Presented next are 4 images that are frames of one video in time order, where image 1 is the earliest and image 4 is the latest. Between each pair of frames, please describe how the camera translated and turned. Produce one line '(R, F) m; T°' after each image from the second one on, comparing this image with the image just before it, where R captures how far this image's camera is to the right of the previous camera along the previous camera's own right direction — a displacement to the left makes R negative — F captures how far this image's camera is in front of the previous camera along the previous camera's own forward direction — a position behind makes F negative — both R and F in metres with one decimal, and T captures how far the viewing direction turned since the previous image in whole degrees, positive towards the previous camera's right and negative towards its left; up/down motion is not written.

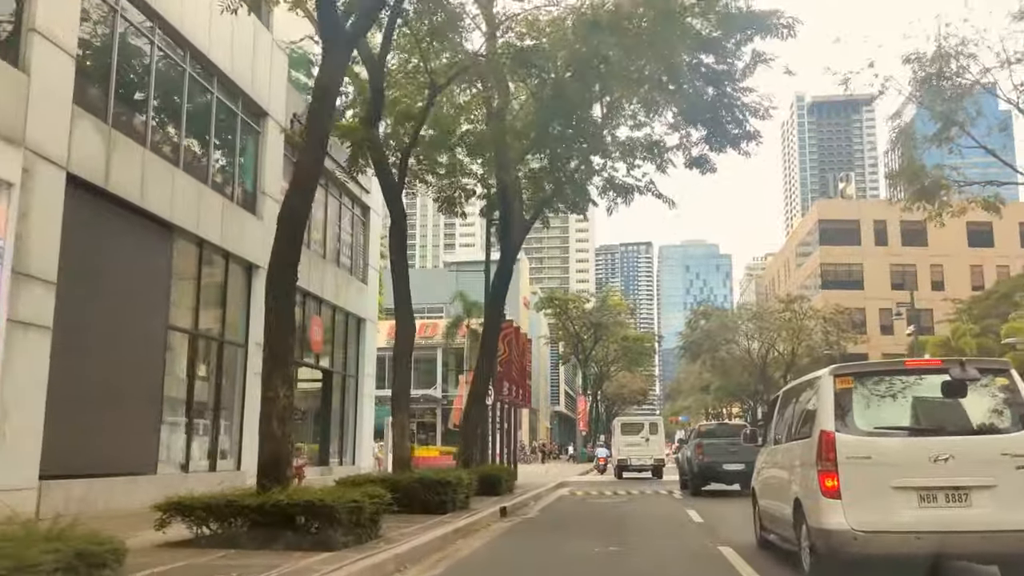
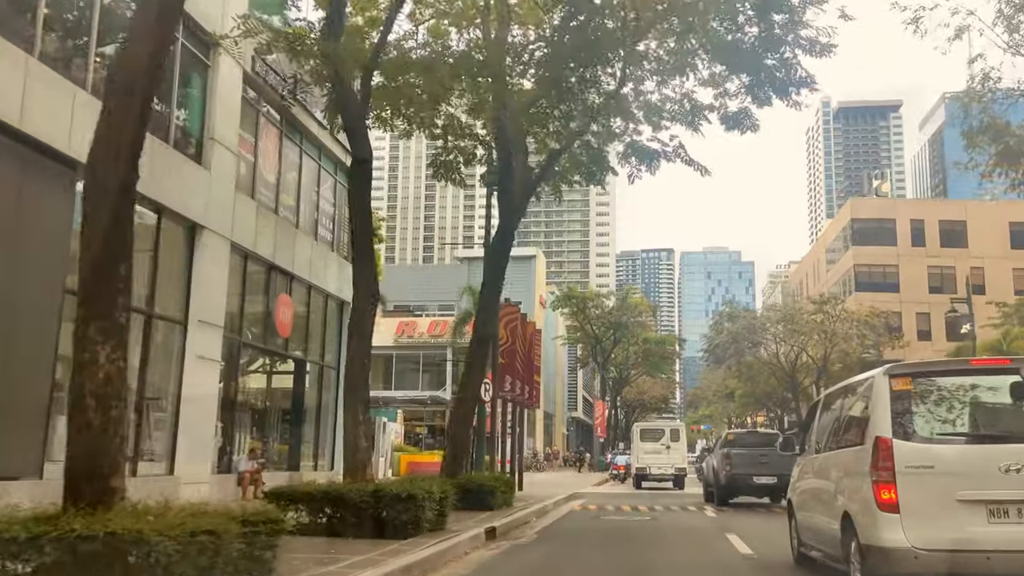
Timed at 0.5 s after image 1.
(+0.2, +1.7) m; -1°
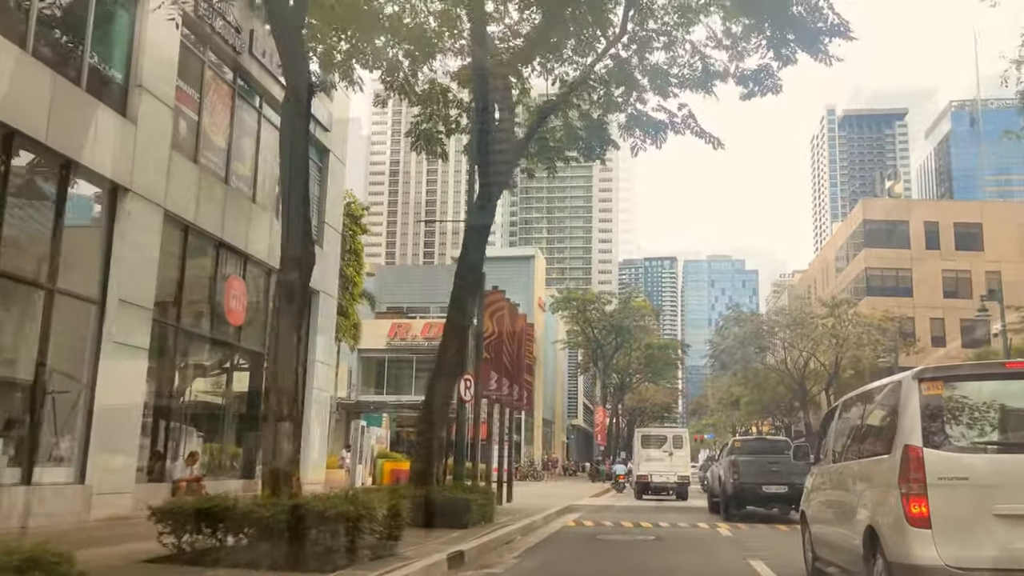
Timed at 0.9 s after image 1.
(+0.2, +1.2) m; 0°
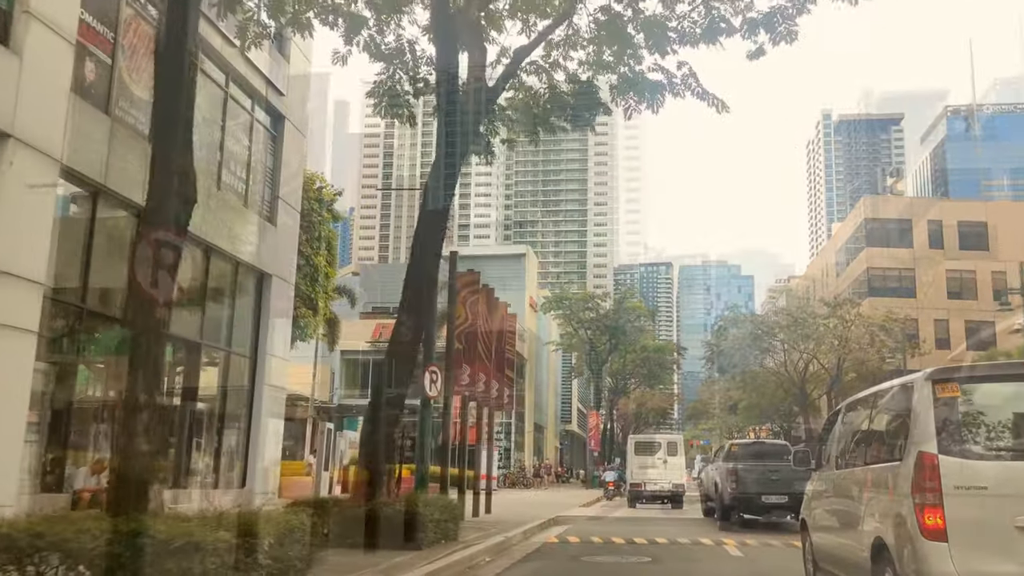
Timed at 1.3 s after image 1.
(+0.2, +1.1) m; 0°
